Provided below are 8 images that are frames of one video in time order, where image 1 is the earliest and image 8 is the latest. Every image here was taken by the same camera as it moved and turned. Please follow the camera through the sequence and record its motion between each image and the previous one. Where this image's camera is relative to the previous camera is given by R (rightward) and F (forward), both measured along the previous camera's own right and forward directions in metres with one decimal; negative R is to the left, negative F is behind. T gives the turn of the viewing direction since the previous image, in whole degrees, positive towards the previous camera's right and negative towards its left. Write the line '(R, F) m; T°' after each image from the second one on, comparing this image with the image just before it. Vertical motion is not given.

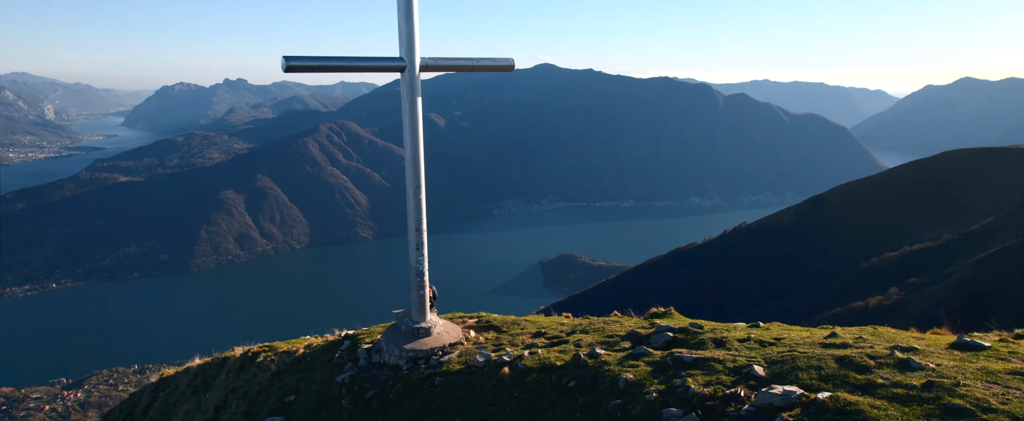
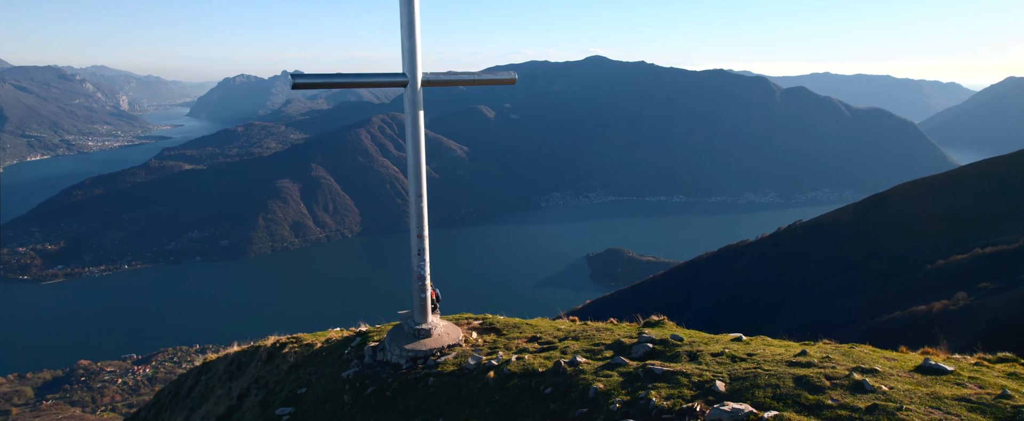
(+1.1, -0.5) m; -4°
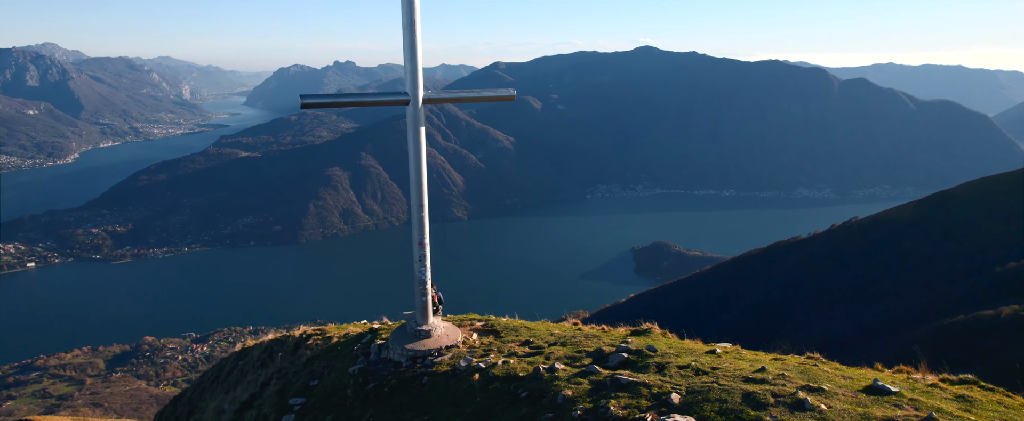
(+1.1, -0.7) m; -4°
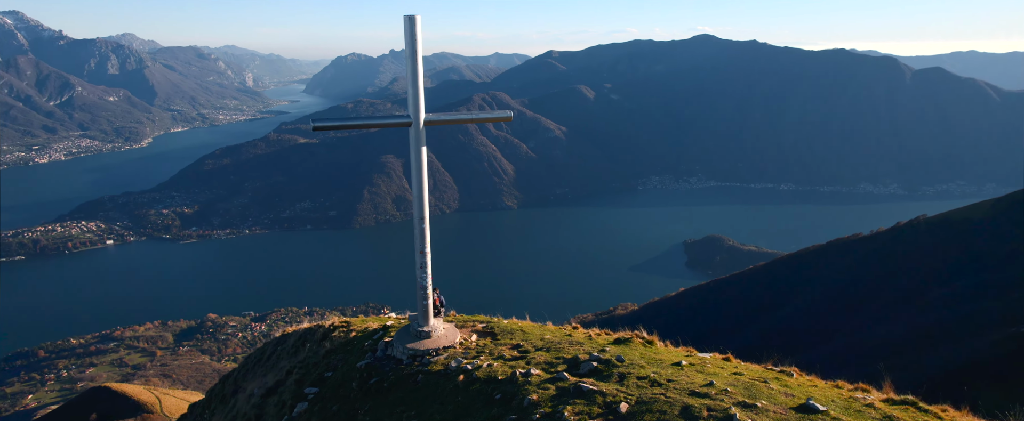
(+0.8, -0.9) m; -4°
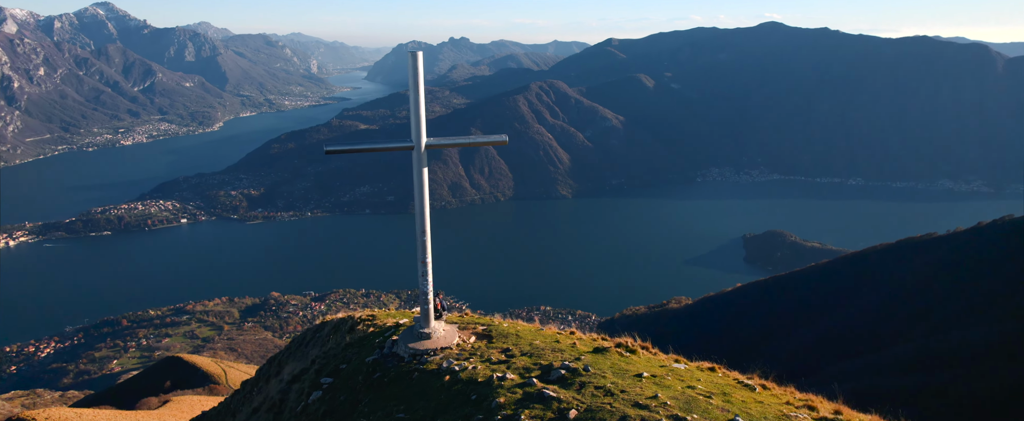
(0.0, -0.6) m; -4°
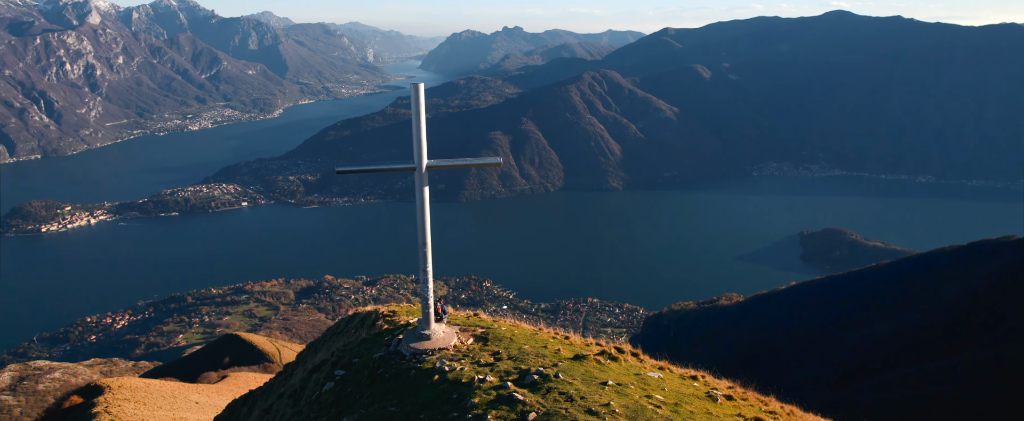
(0.0, -0.4) m; -4°
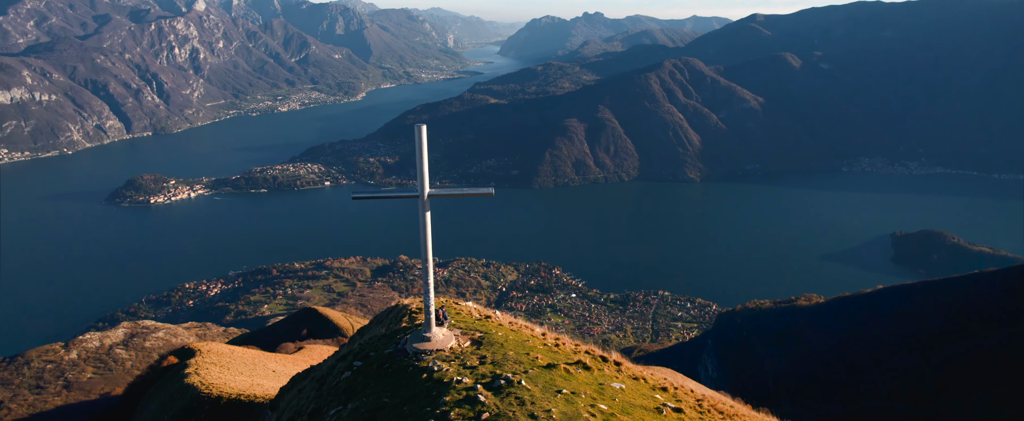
(0.0, -0.4) m; -6°
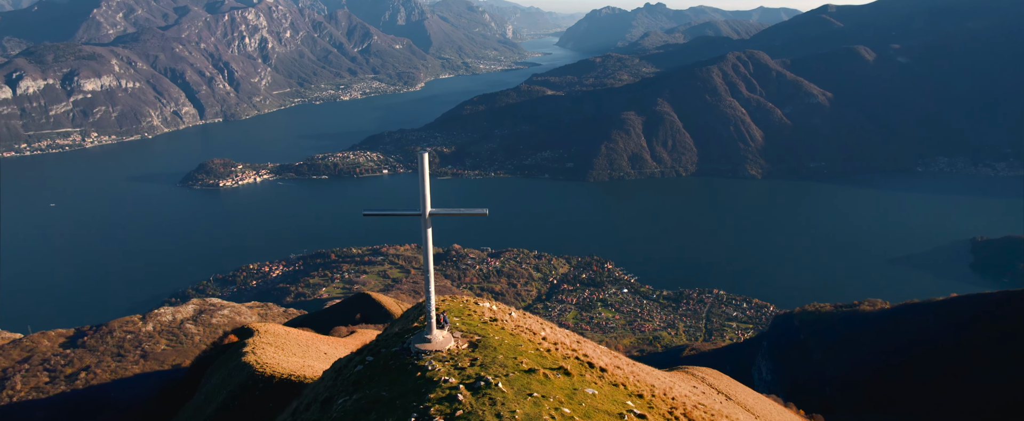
(0.0, -0.2) m; -4°
